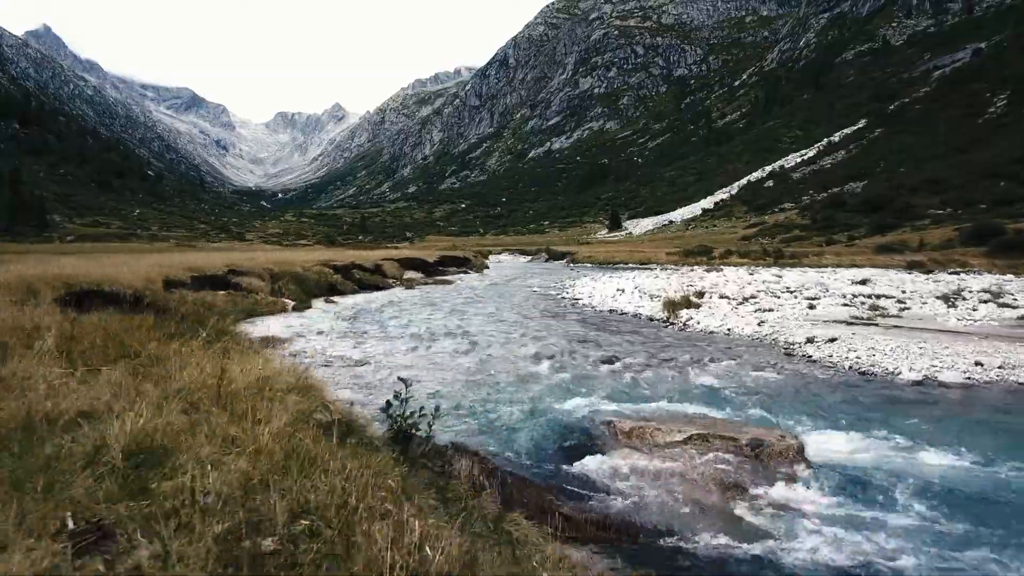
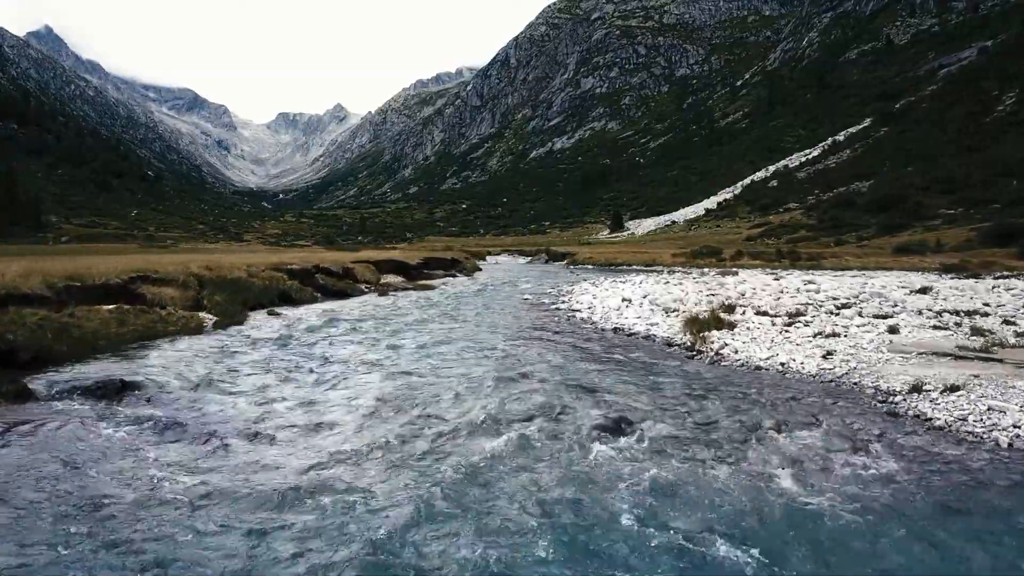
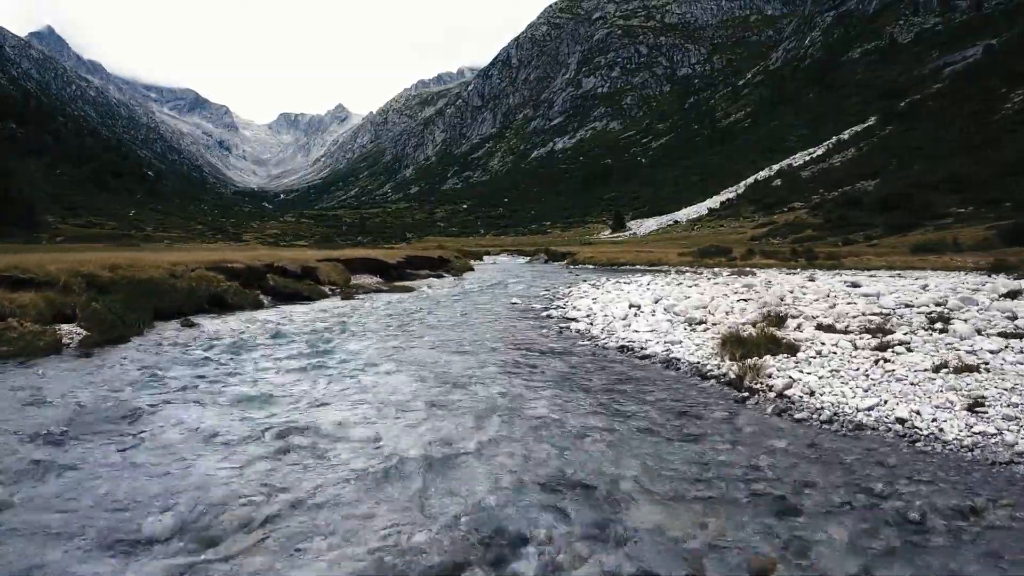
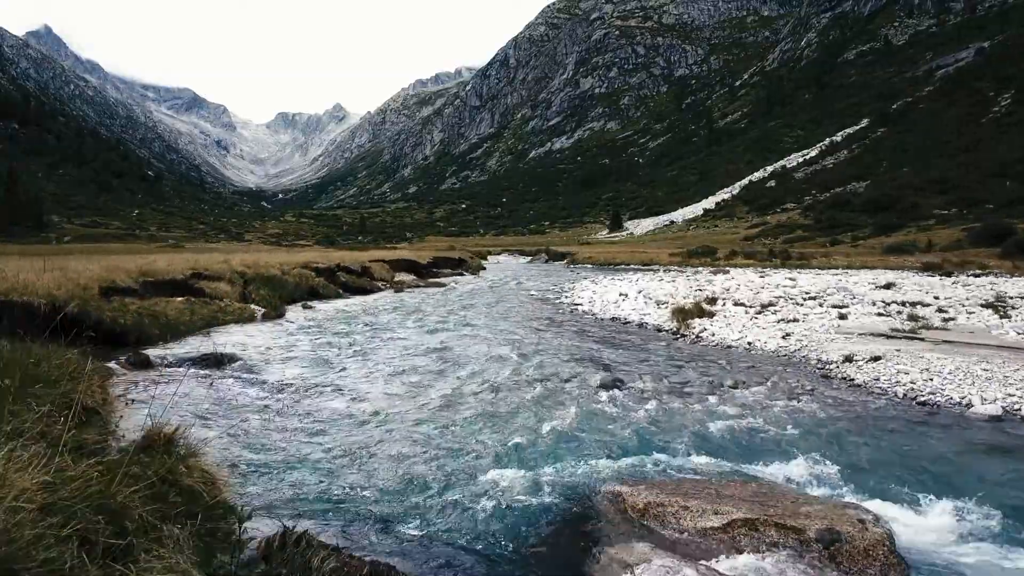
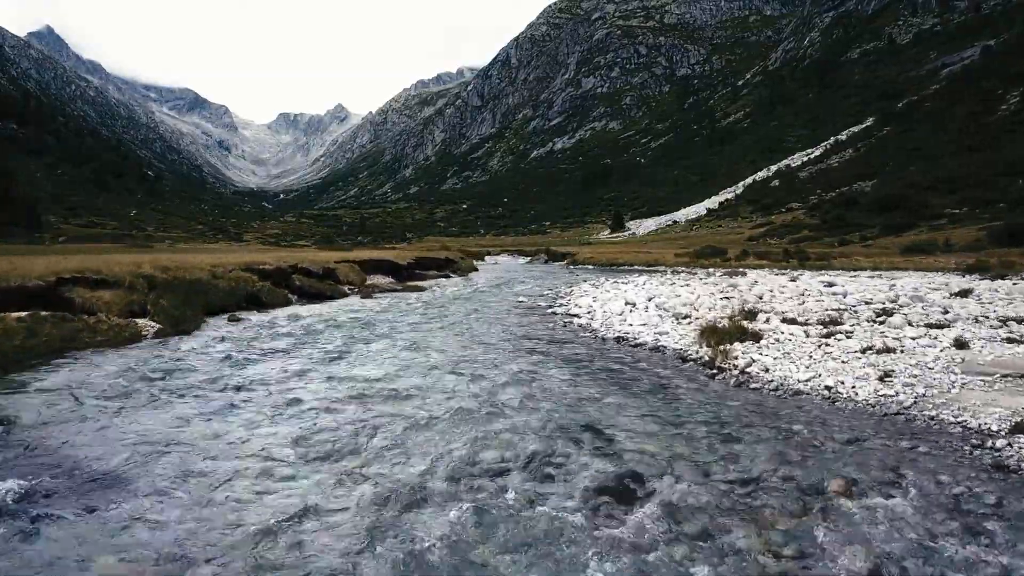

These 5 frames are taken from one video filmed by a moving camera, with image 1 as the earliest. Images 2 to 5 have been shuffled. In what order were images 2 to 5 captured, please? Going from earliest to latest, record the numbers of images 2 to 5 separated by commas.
4, 2, 5, 3
